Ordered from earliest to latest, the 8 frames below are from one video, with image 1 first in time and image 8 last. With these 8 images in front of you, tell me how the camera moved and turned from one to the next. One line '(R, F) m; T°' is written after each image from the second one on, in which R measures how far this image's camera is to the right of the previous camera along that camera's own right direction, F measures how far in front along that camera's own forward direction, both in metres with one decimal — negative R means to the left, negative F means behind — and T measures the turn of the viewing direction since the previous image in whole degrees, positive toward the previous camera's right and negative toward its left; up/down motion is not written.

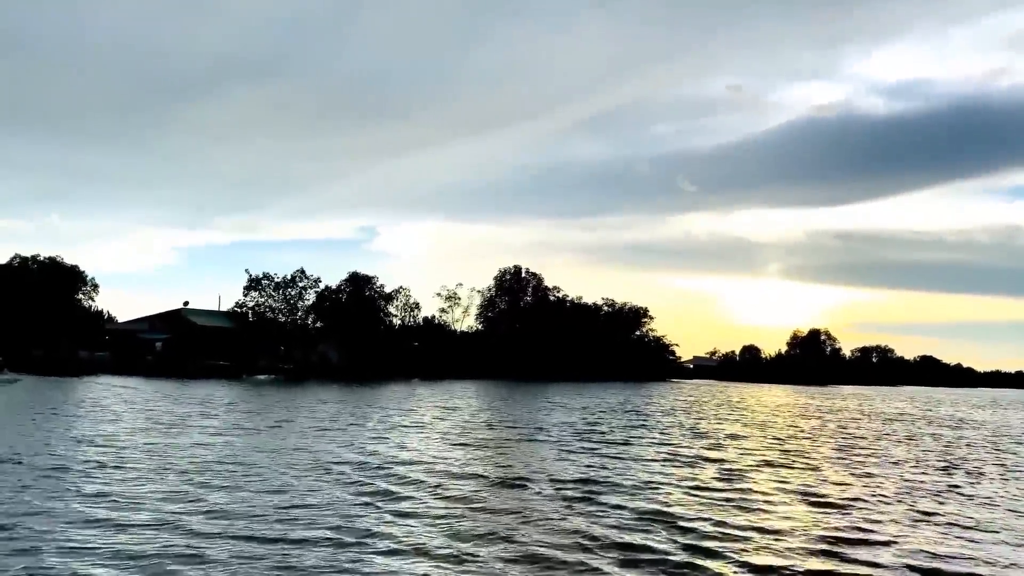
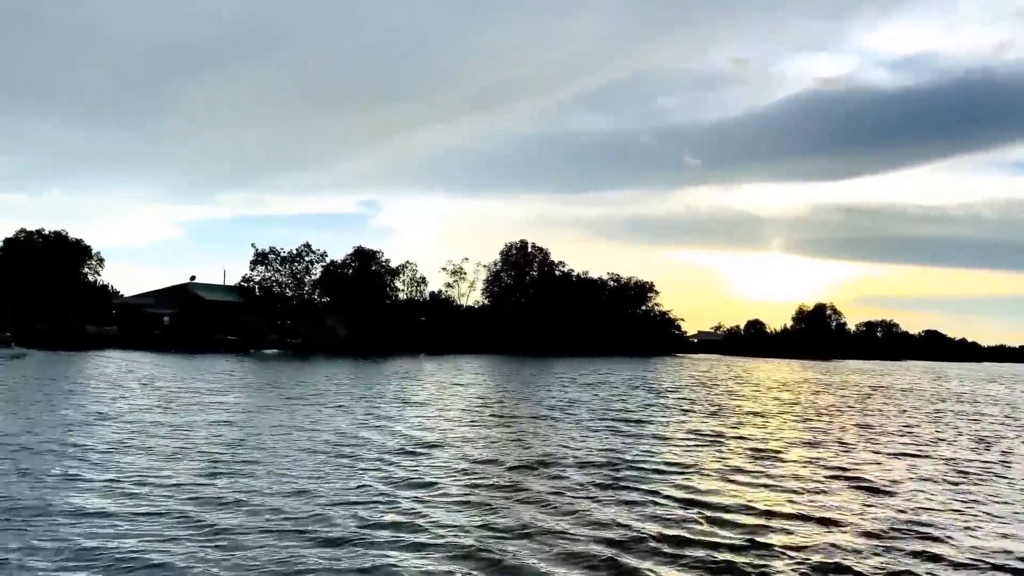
(-0.2, +0.2) m; 0°
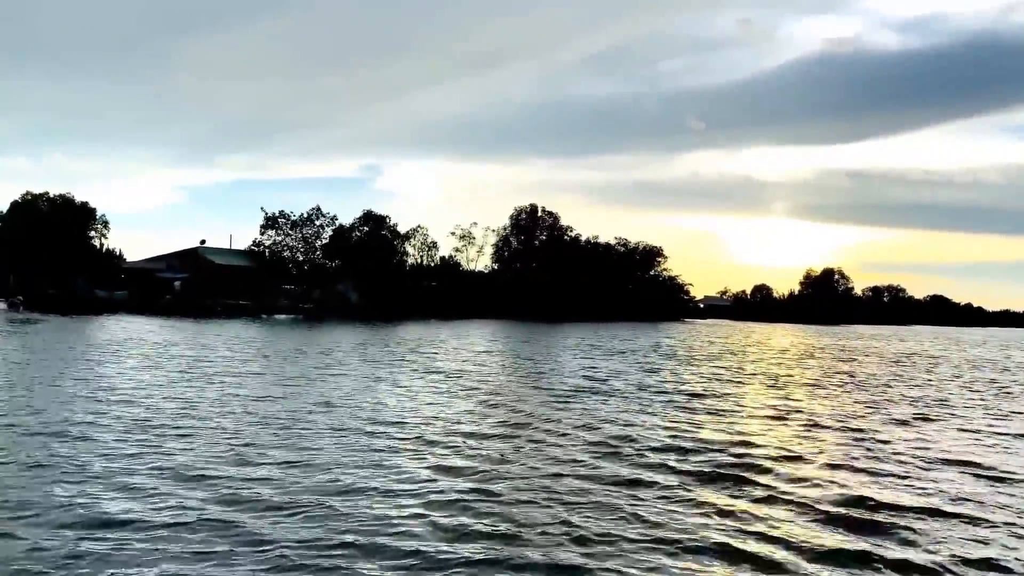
(-0.5, +0.6) m; 0°
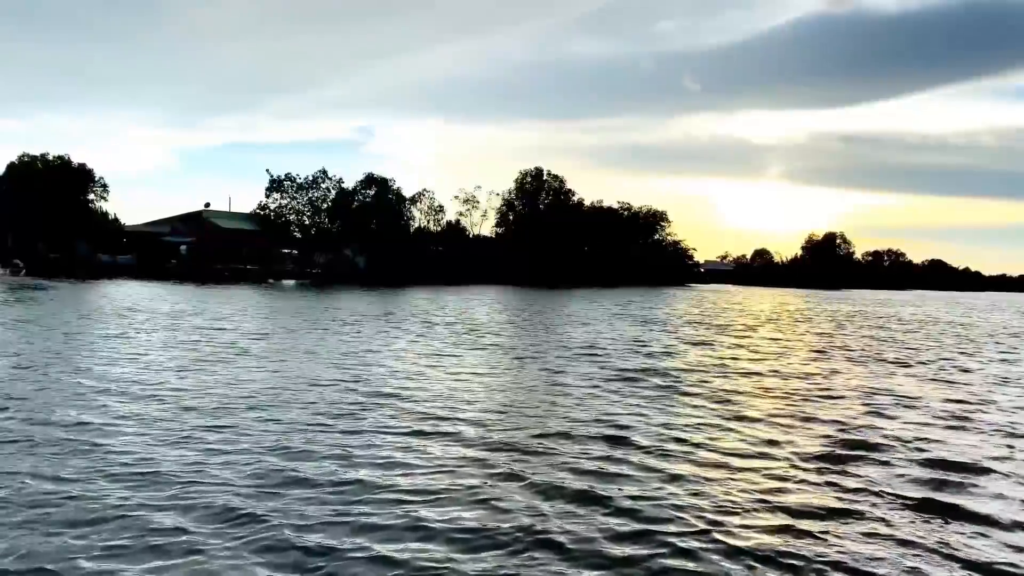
(-0.7, +0.7) m; 0°
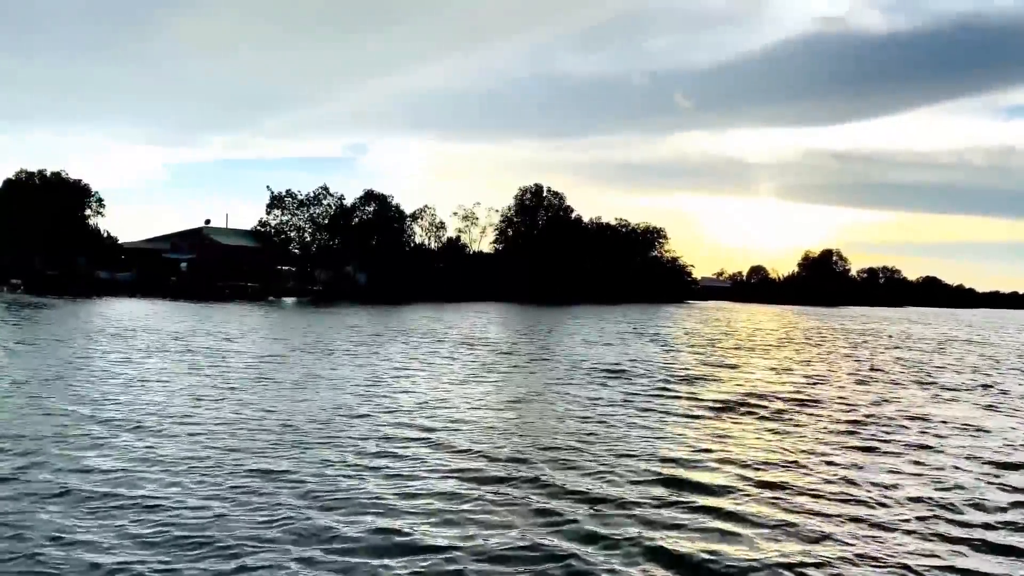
(-0.4, +0.3) m; 0°
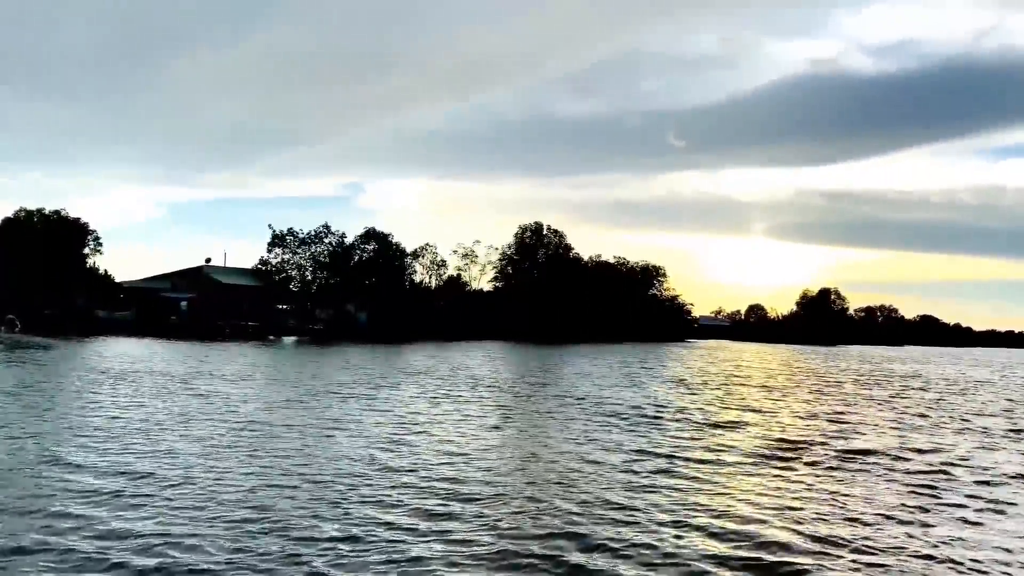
(-0.3, +0.4) m; 0°
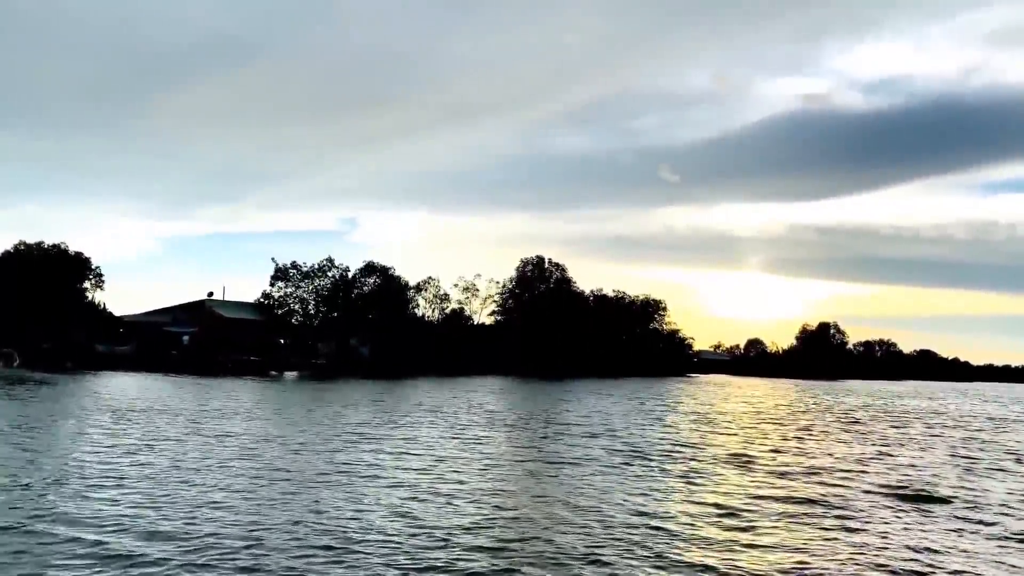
(-0.4, +0.4) m; 0°
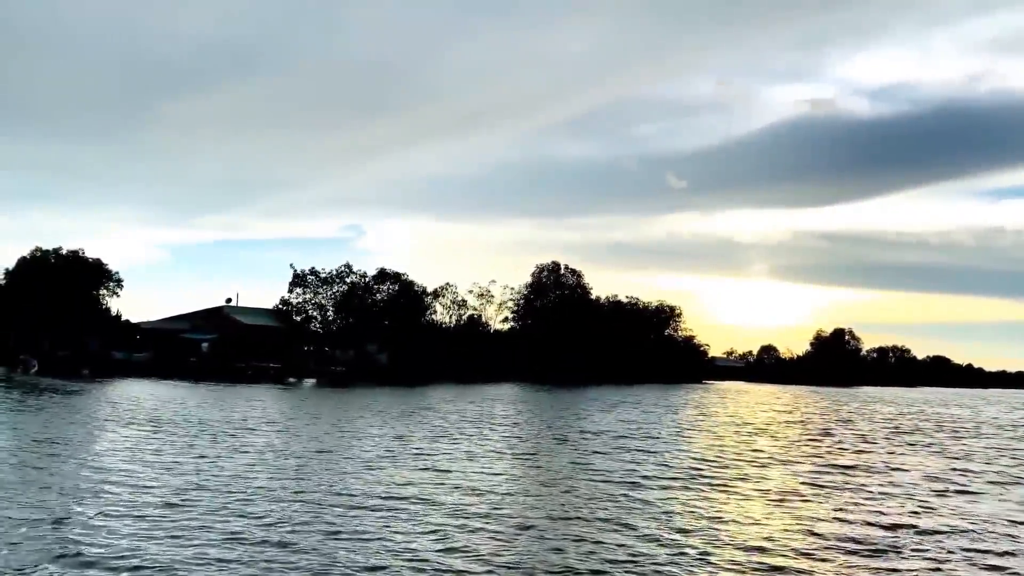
(-0.6, +0.6) m; -1°
